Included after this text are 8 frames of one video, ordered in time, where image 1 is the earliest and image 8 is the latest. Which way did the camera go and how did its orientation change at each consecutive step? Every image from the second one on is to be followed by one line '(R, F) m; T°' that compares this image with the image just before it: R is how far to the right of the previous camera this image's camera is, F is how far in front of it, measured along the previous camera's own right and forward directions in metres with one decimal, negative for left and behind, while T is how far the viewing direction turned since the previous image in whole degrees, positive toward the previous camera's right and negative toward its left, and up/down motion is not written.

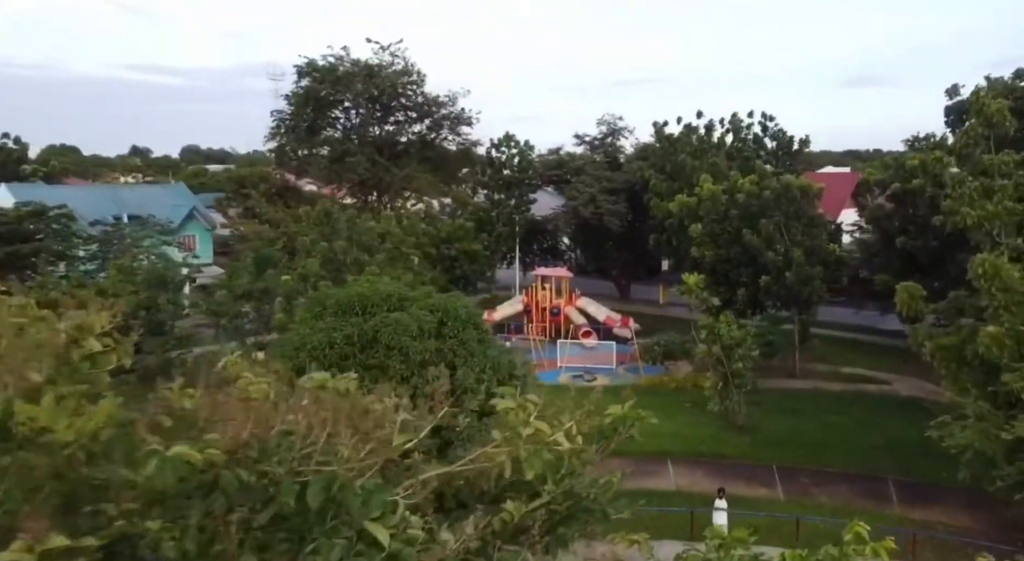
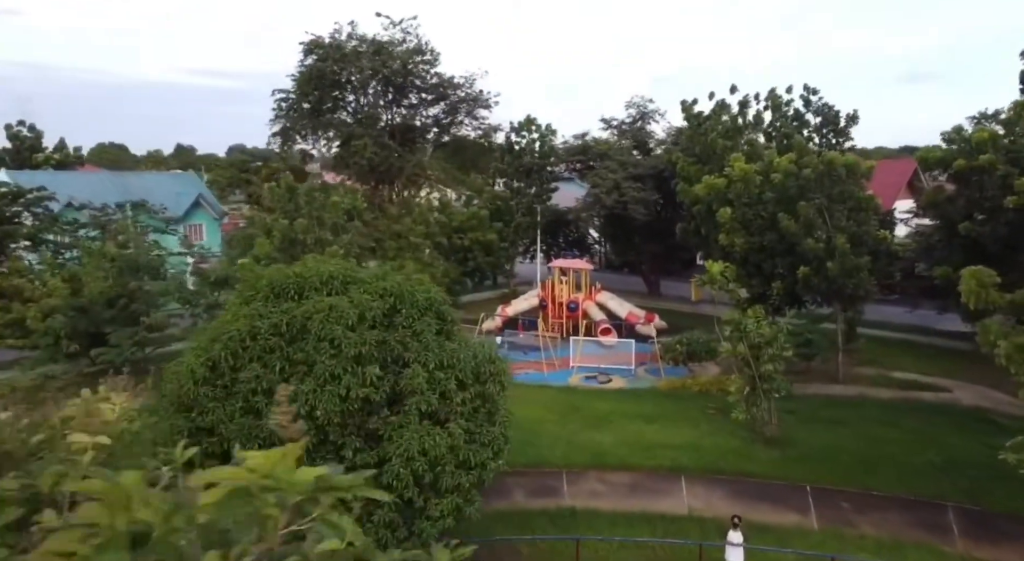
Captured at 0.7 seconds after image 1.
(+1.0, +2.1) m; -3°
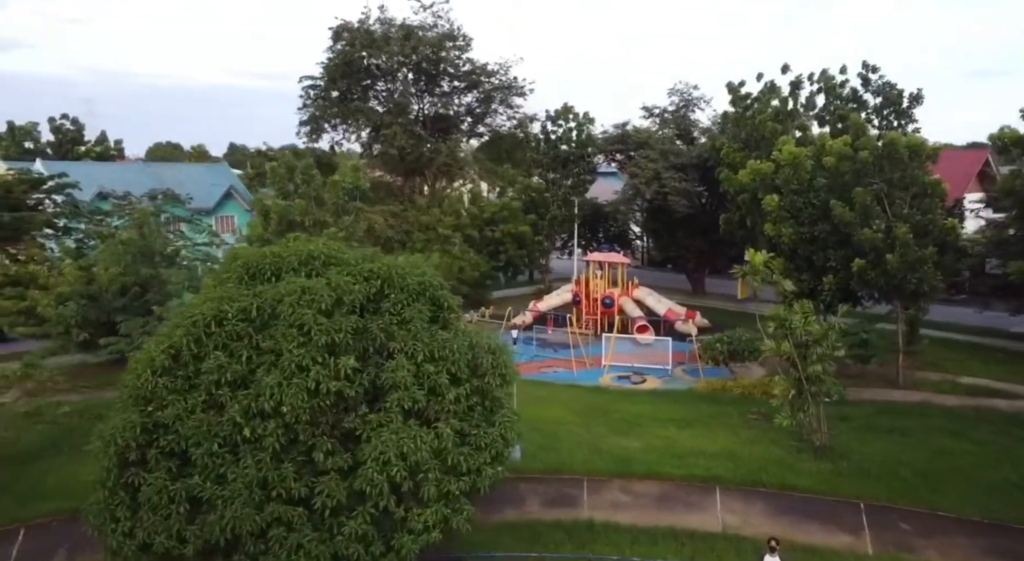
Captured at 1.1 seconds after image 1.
(+0.5, +1.2) m; -4°
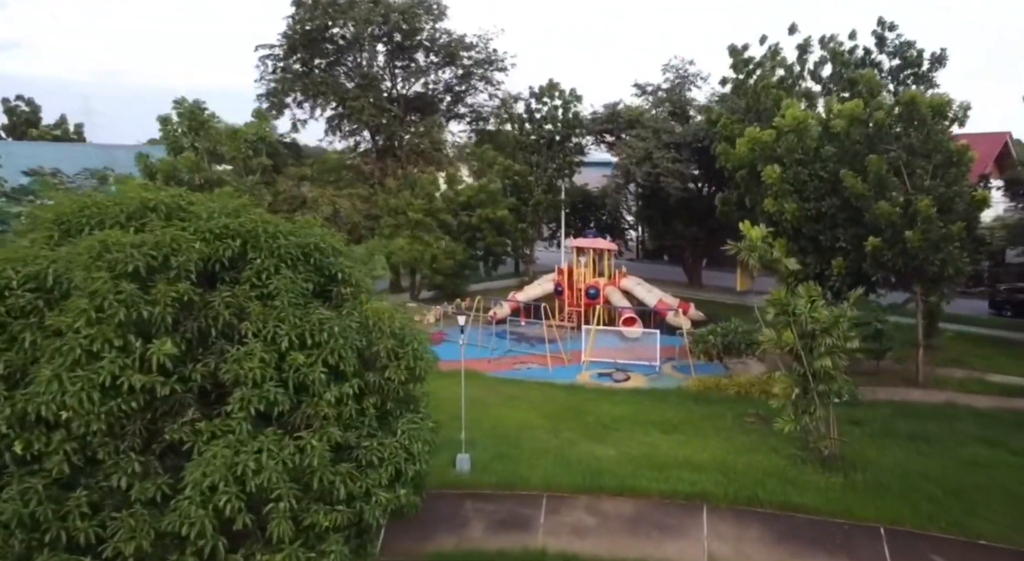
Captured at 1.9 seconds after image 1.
(+0.8, +2.2) m; 0°
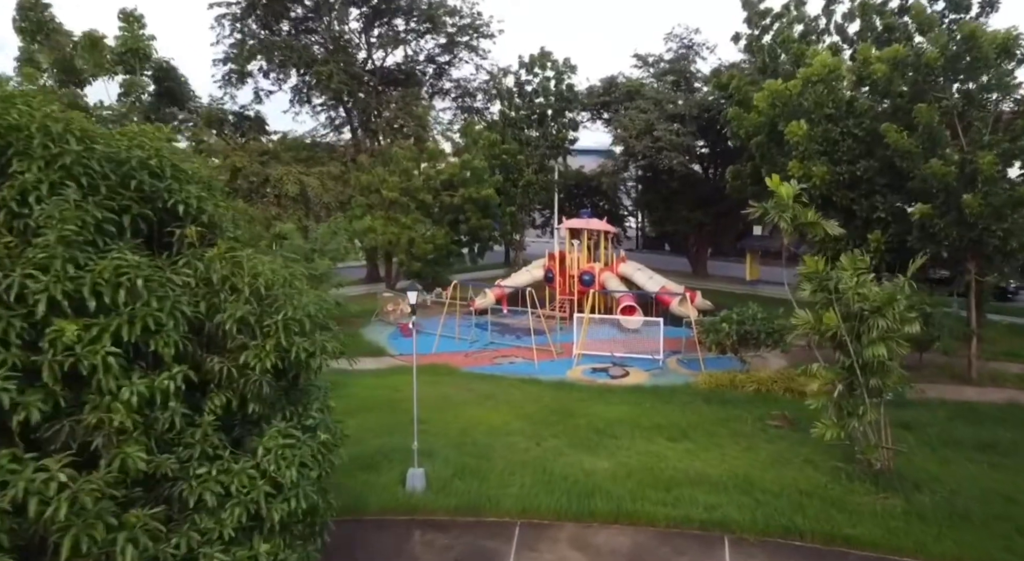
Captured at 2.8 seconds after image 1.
(+0.4, +2.4) m; 0°
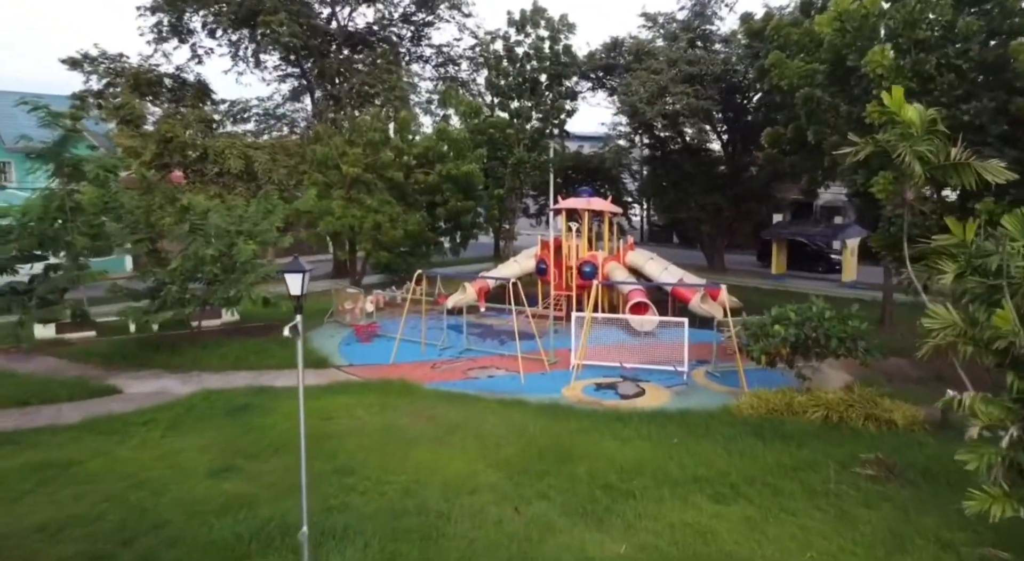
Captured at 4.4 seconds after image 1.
(+0.3, +3.5) m; 0°
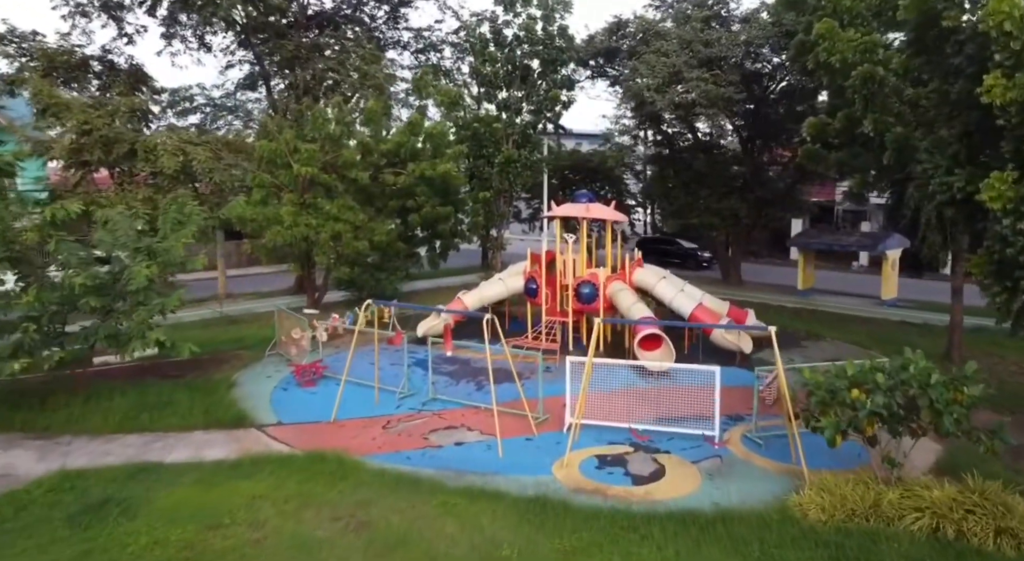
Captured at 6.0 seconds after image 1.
(+0.3, +2.9) m; 0°
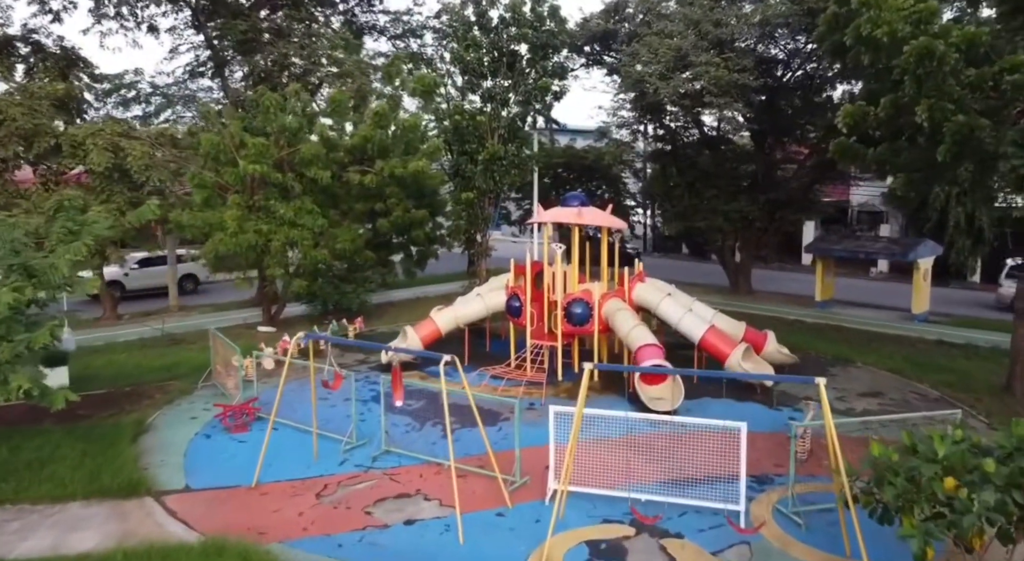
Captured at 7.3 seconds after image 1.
(+0.3, +2.0) m; 0°
